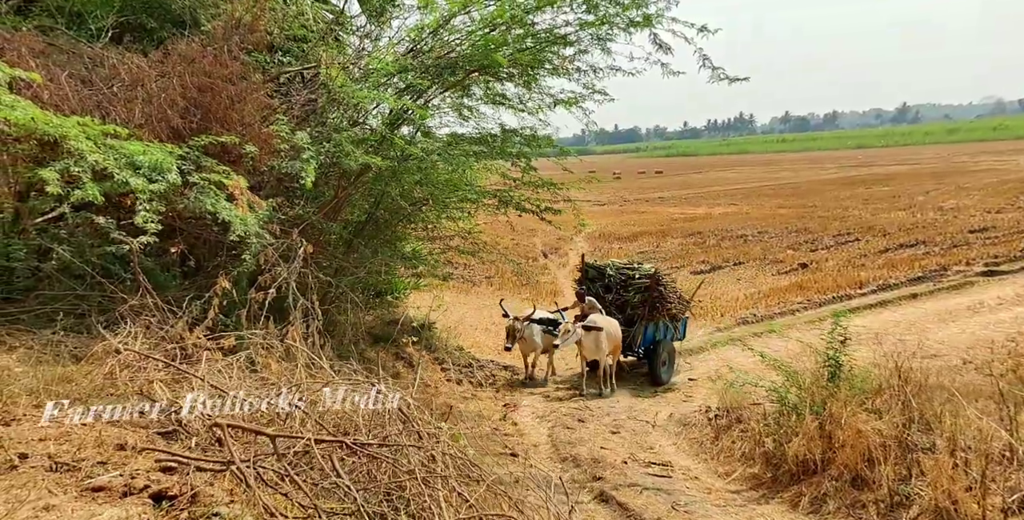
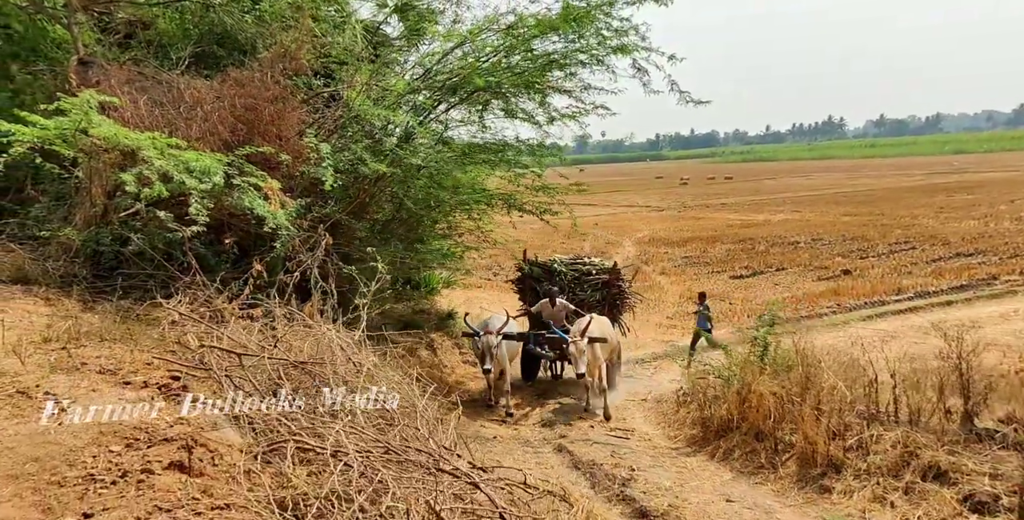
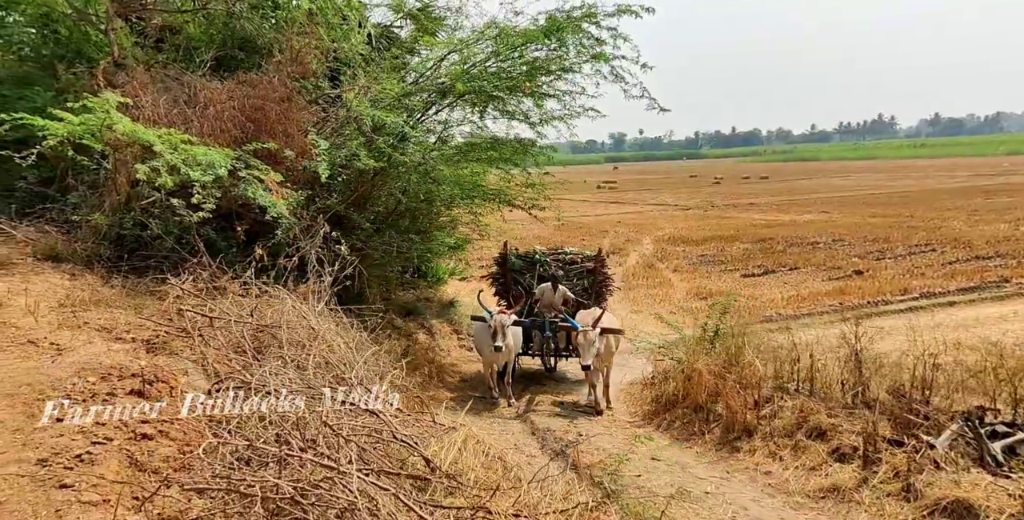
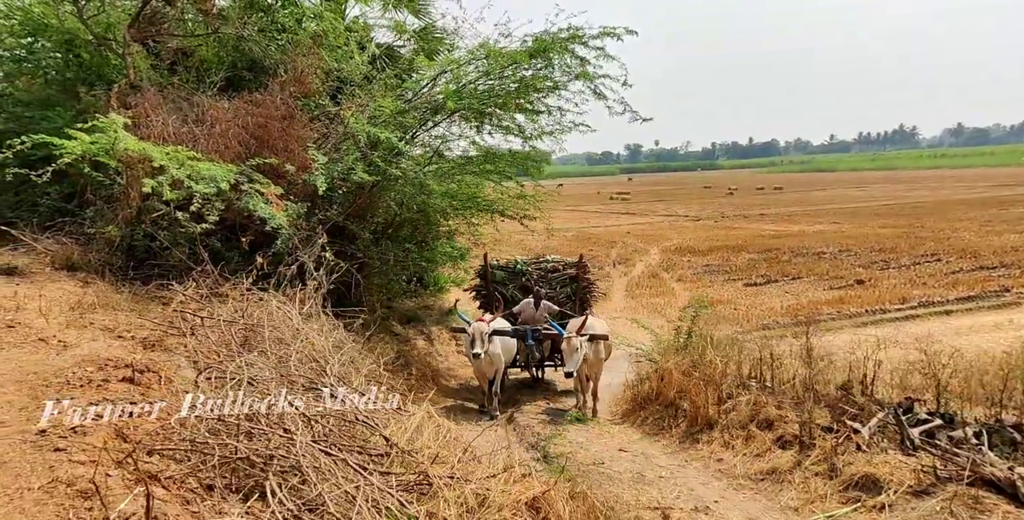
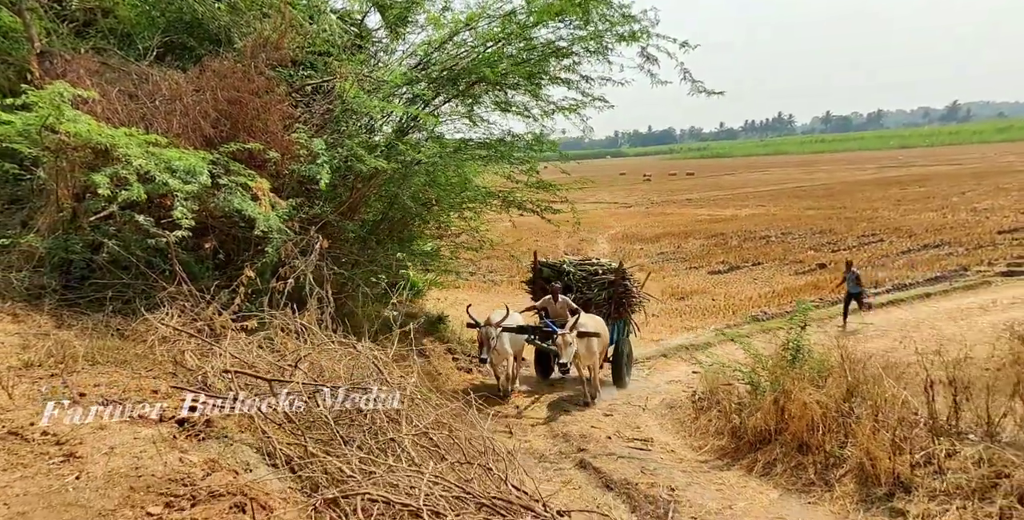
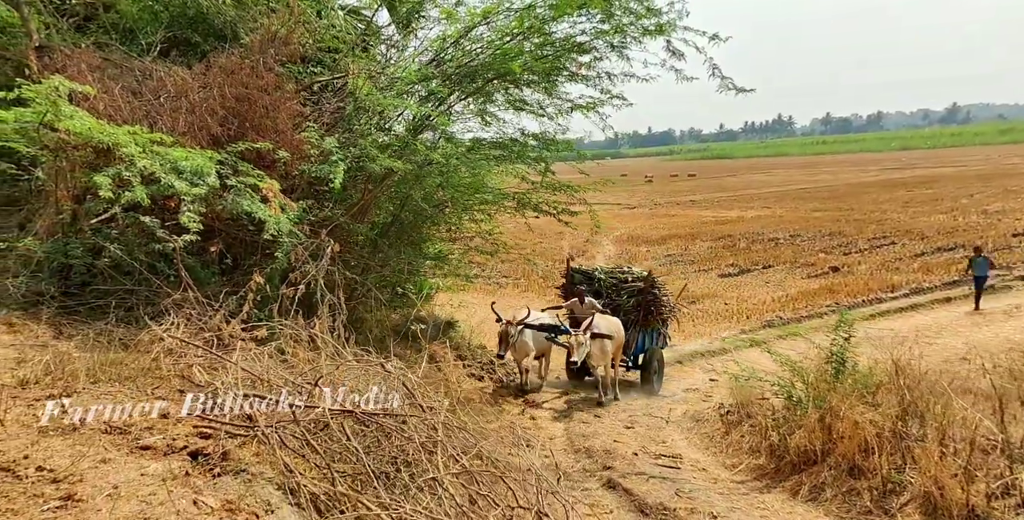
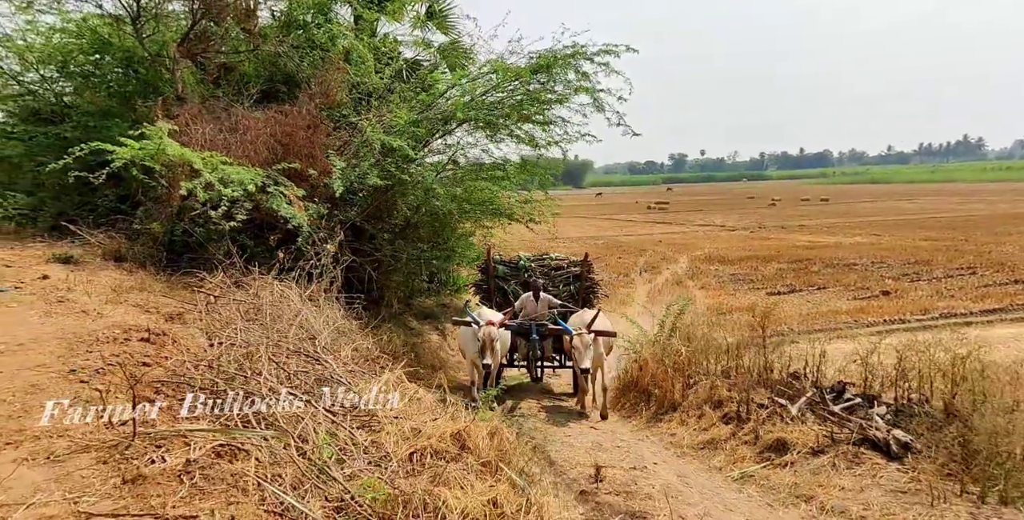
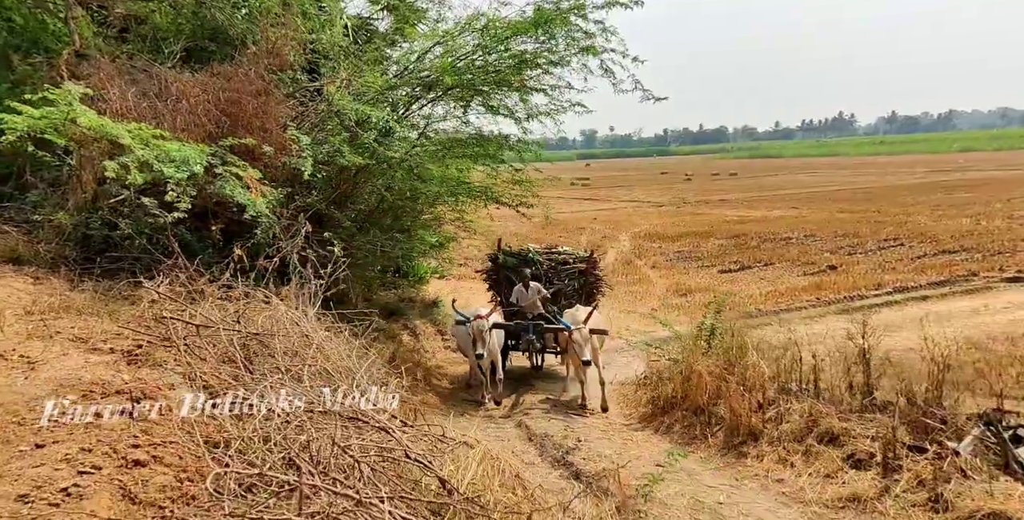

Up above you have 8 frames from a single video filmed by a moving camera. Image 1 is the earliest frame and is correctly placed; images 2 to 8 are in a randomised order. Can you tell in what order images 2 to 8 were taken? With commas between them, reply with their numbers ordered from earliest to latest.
6, 5, 2, 8, 3, 4, 7
